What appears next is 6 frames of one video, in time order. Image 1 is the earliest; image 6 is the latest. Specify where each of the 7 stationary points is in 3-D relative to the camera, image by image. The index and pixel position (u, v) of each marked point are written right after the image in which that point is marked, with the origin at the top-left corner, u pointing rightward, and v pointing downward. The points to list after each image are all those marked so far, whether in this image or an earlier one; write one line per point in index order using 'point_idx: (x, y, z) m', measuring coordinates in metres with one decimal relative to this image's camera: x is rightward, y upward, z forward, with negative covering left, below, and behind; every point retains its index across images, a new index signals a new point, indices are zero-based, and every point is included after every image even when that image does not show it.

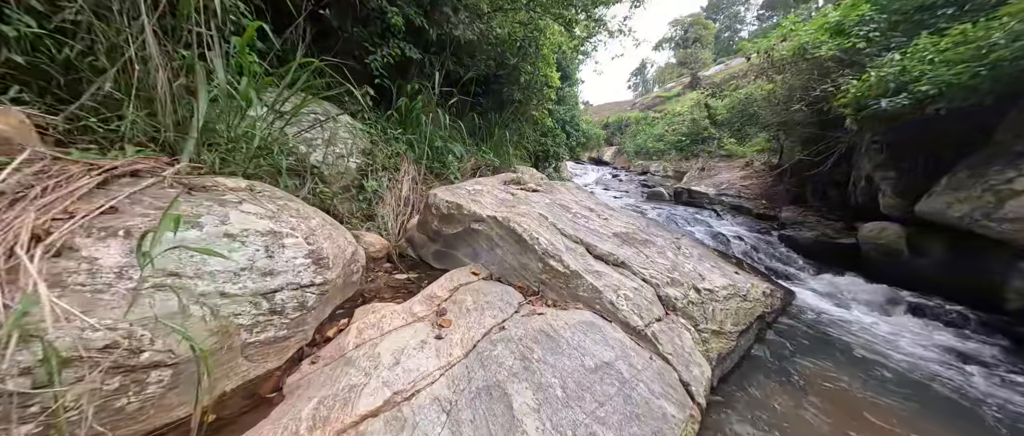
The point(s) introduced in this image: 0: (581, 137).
0: (+2.6, +3.0, +11.2) m
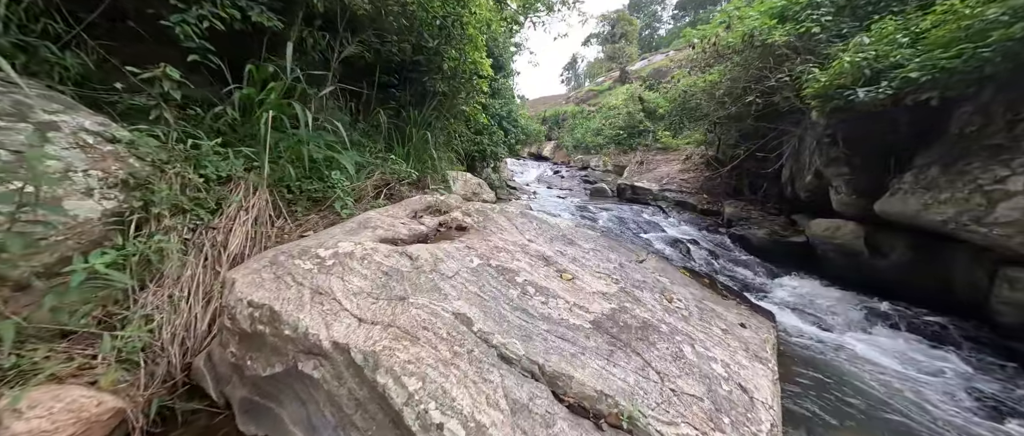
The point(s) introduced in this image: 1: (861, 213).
0: (+0.3, +2.9, +10.4) m
1: (+5.1, +0.1, +4.3) m
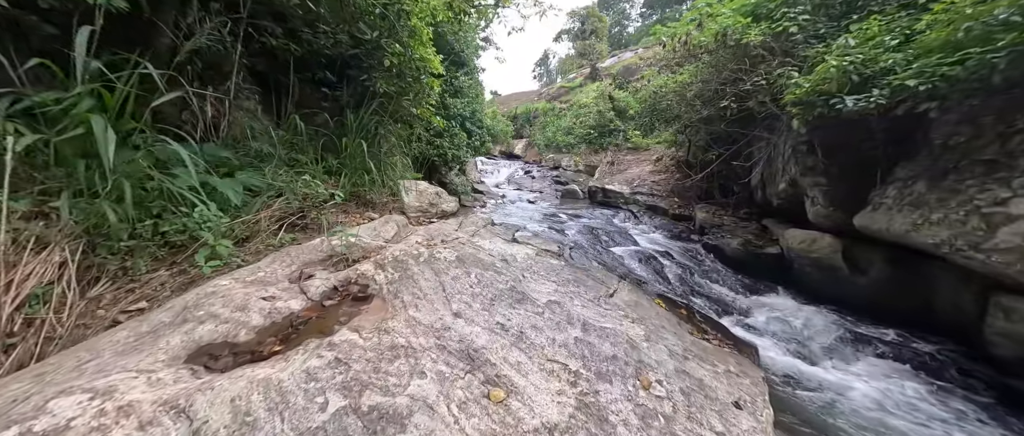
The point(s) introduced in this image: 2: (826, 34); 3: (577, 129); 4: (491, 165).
0: (-0.8, +2.7, +9.7) m
1: (+4.5, -0.1, +4.1) m
2: (+3.9, +2.3, +3.7) m
3: (+3.6, +5.0, +16.8) m
4: (-1.3, +3.3, +18.5) m
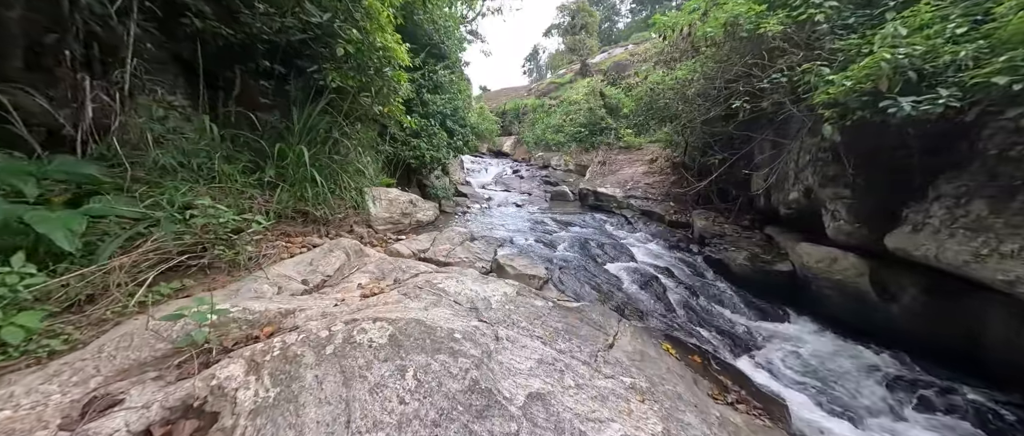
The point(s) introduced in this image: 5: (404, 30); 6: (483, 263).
0: (-1.2, +2.5, +9.0) m
1: (+4.2, -0.3, +3.6) m
2: (+3.6, +2.0, +3.1) m
3: (+3.0, +4.9, +16.2) m
4: (-2.0, +3.2, +17.8) m
5: (-2.5, +4.3, +6.9) m
6: (-0.4, -0.6, +3.9) m
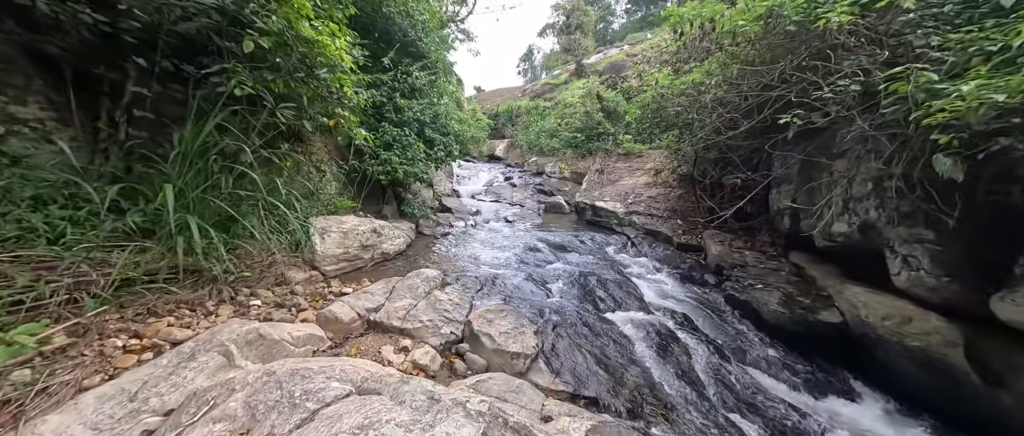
0: (-1.5, +2.0, +8.1) m
1: (+4.0, -0.8, +2.7) m
2: (+3.4, +1.6, +2.2) m
3: (+2.6, +4.4, +15.3) m
4: (-2.4, +2.7, +16.8) m
5: (-2.7, +3.8, +5.9) m
6: (-0.6, -1.1, +2.9) m
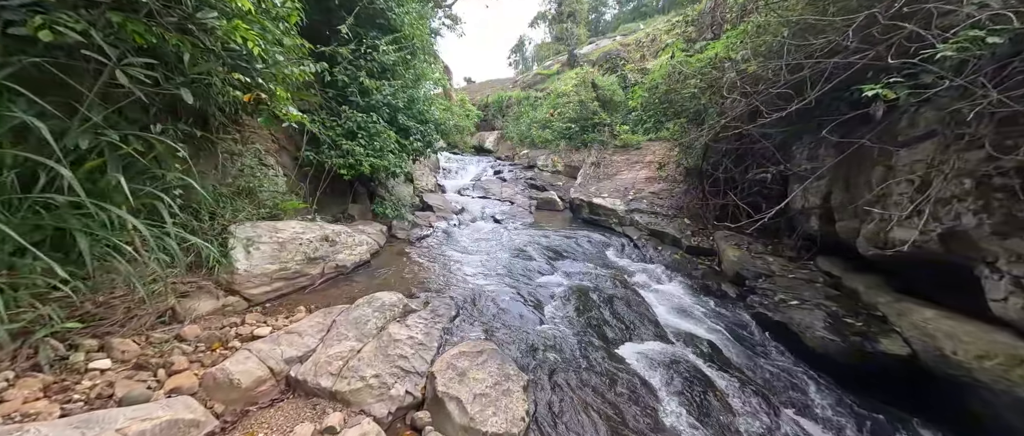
0: (-1.8, +2.1, +7.1) m
1: (+3.9, -0.8, +2.0) m
2: (+3.3, +1.5, +1.4) m
3: (+2.1, +4.6, +14.4) m
4: (-2.9, +2.9, +15.8) m
5: (-3.0, +3.8, +4.9) m
6: (-0.7, -1.2, +2.1) m
